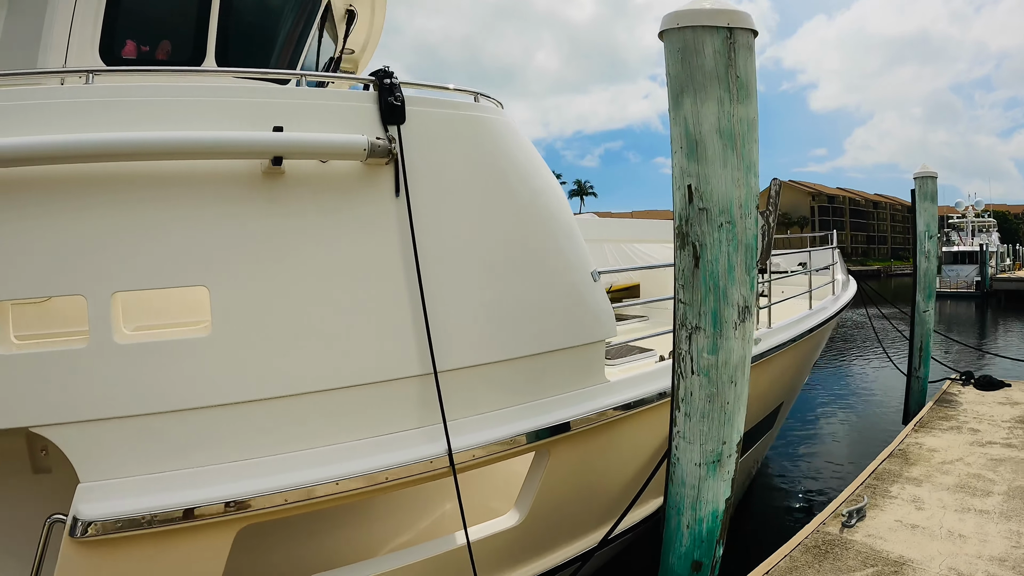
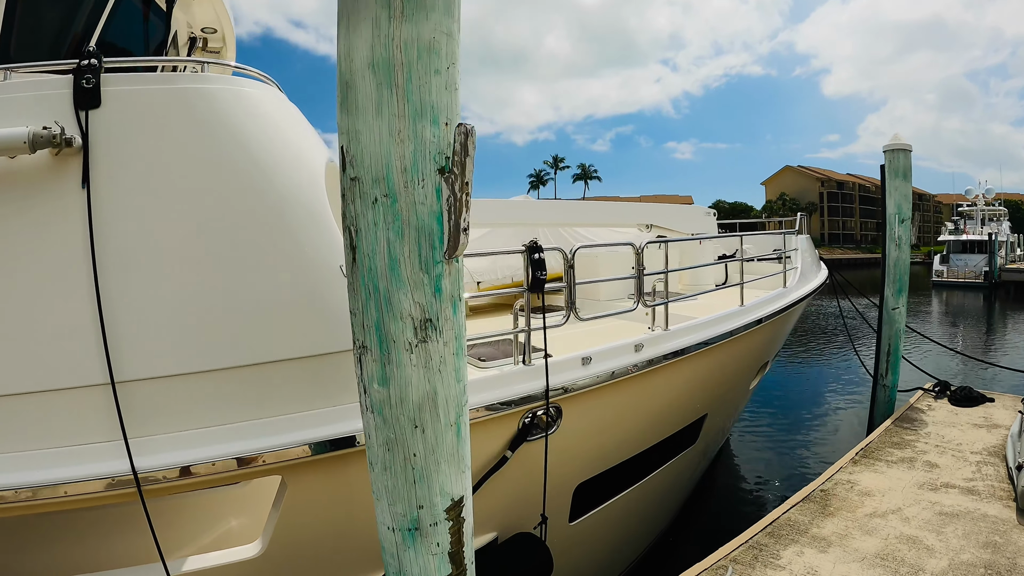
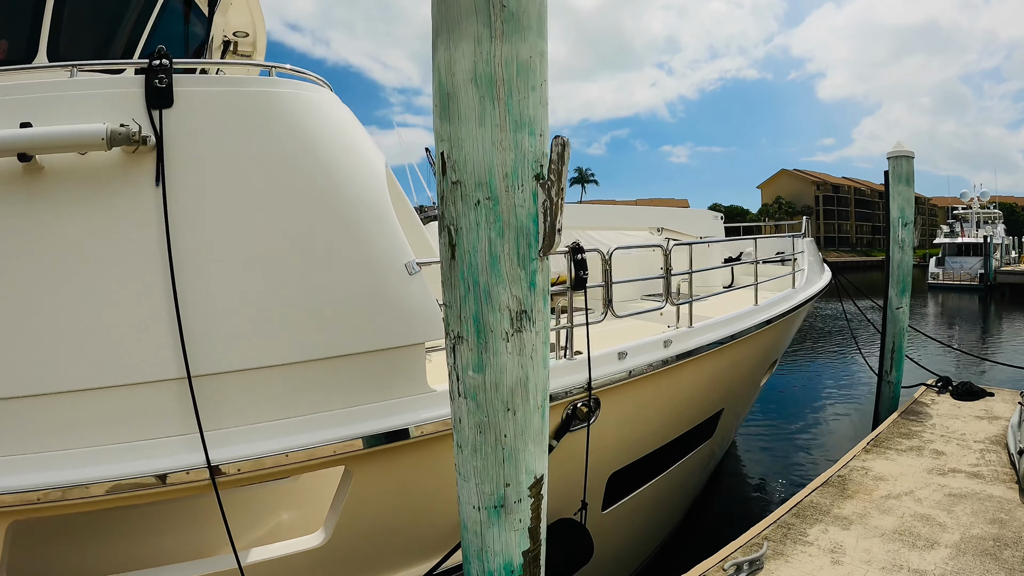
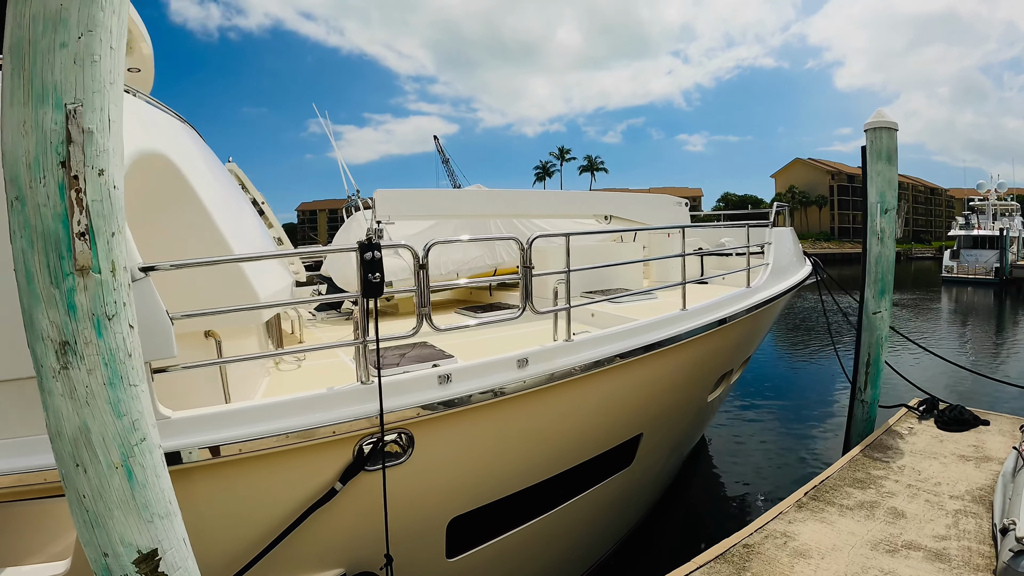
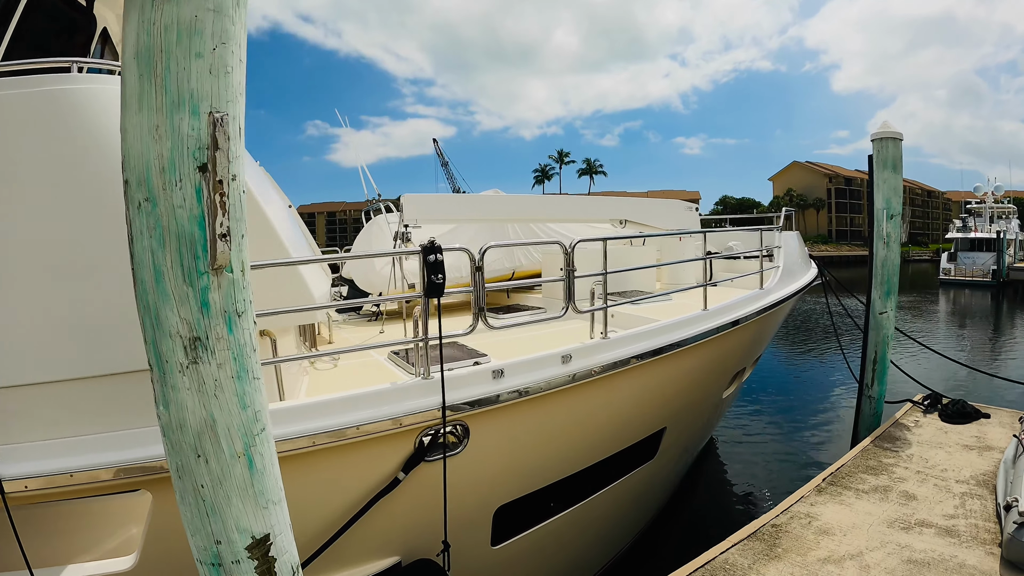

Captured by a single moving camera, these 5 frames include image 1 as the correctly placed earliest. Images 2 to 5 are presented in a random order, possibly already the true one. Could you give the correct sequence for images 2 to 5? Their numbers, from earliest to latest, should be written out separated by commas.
3, 2, 5, 4
